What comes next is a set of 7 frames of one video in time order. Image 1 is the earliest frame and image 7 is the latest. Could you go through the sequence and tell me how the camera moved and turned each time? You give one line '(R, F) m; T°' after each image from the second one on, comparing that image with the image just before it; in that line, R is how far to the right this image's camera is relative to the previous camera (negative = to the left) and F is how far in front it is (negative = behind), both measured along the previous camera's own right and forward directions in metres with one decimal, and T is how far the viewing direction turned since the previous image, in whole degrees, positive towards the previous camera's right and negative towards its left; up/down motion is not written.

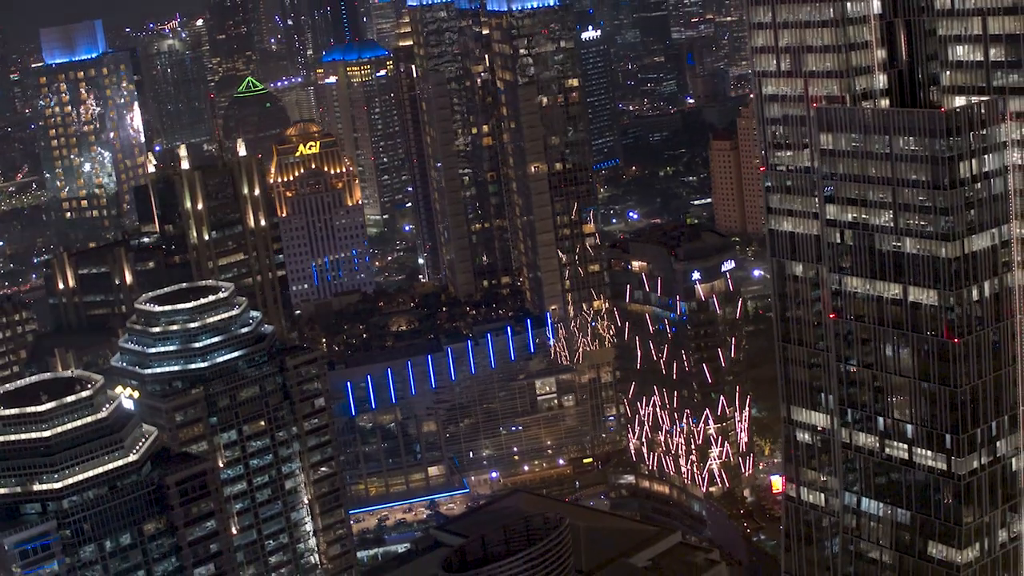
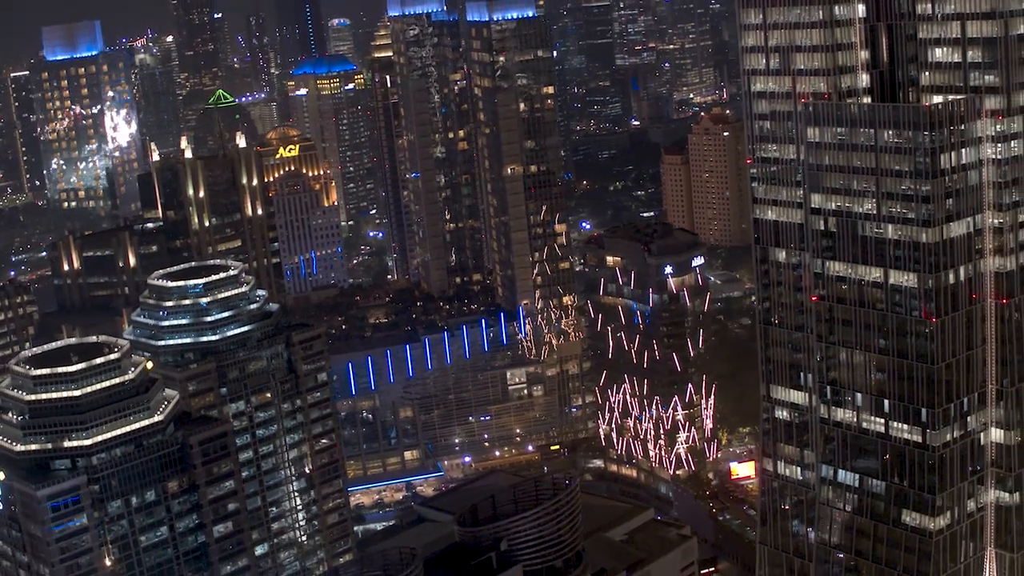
(-1.6, -1.3) m; +3°
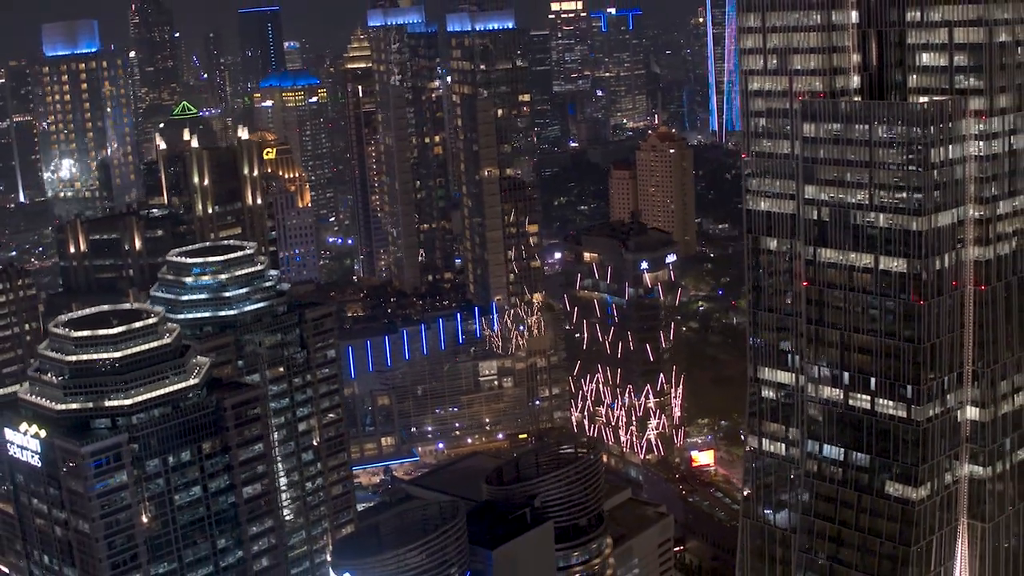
(-2.2, -1.3) m; +4°
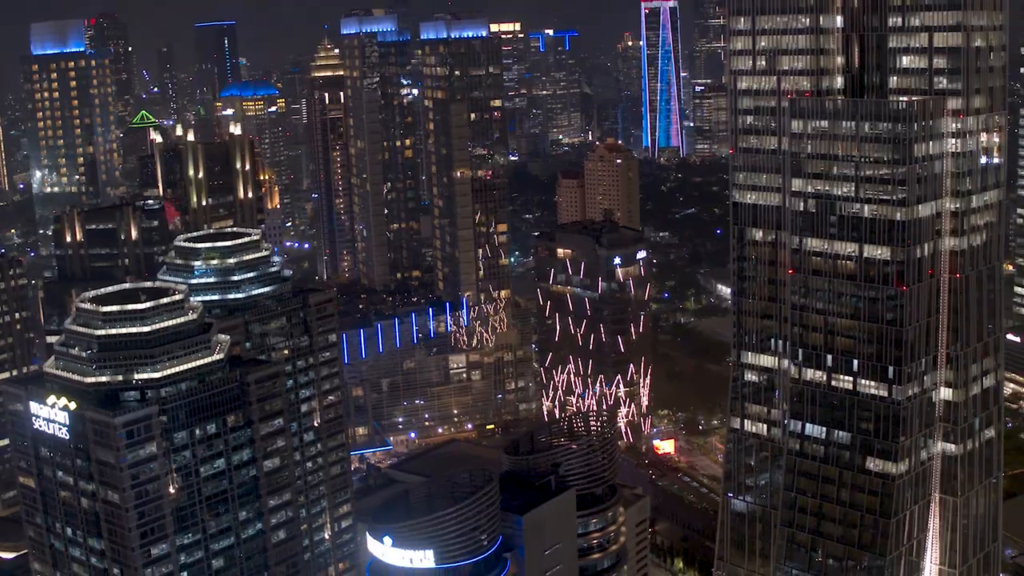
(-2.0, -1.0) m; +4°
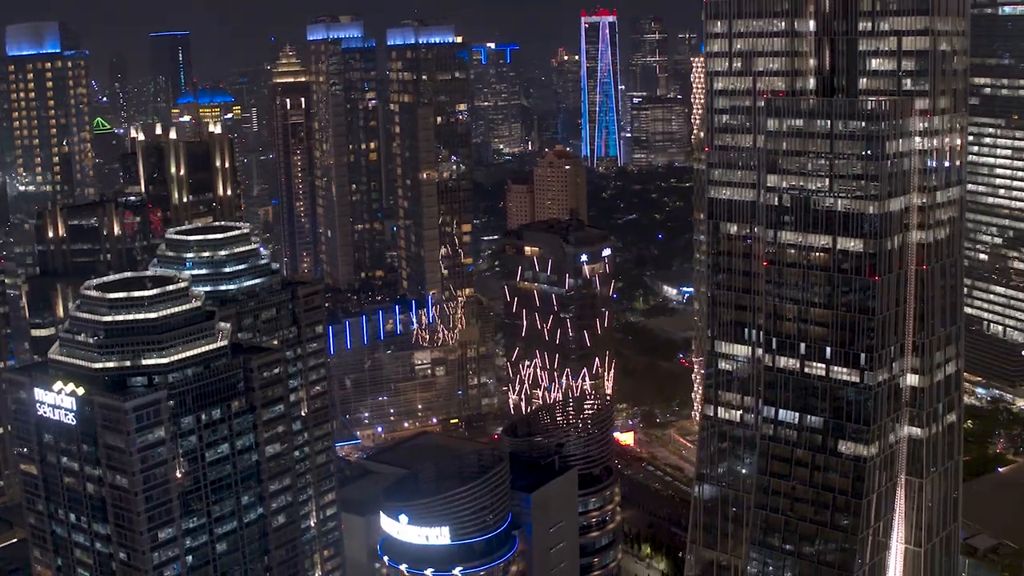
(-1.5, -0.8) m; +4°
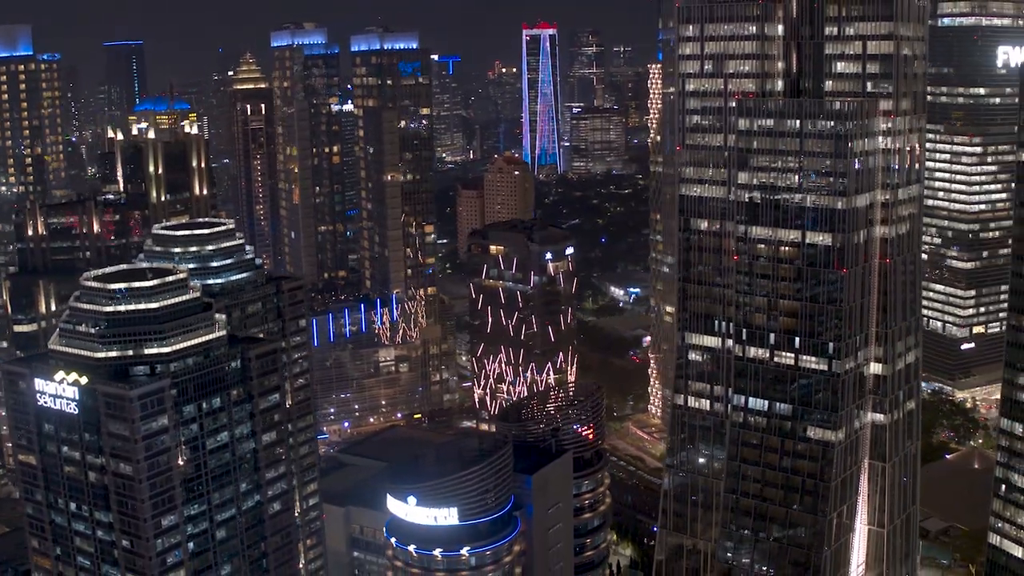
(-1.4, -0.8) m; +4°
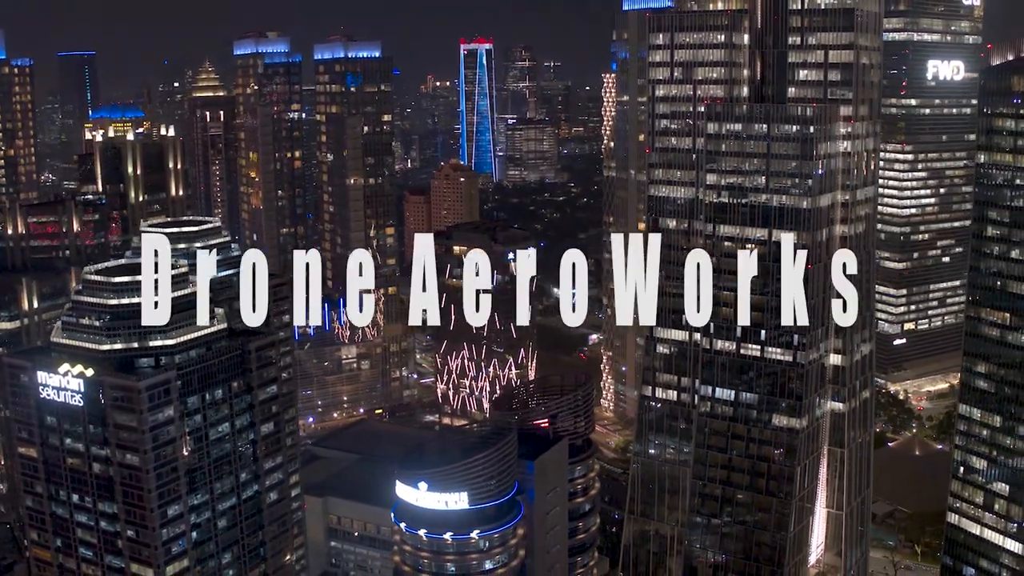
(-1.7, -1.0) m; +4°
